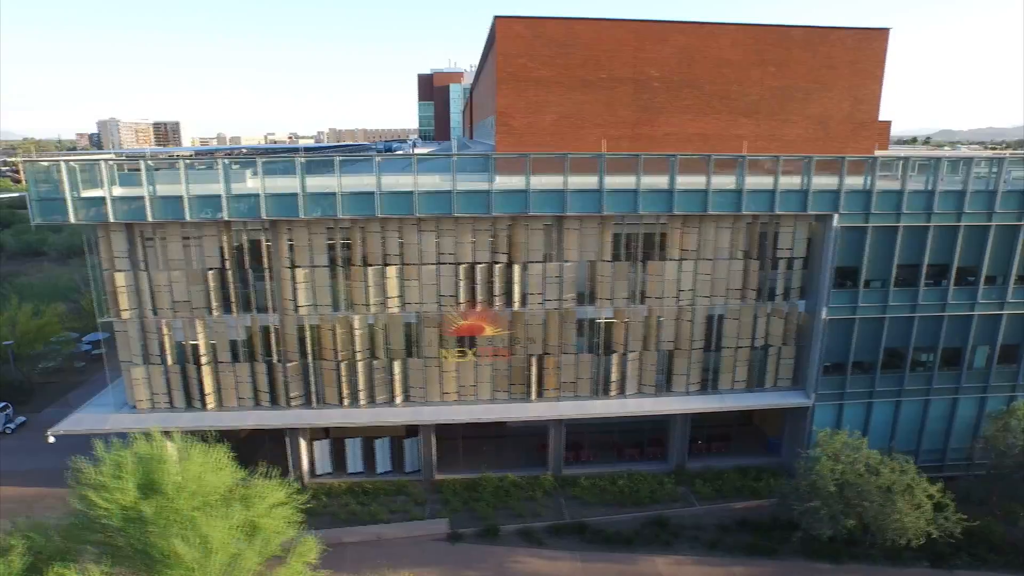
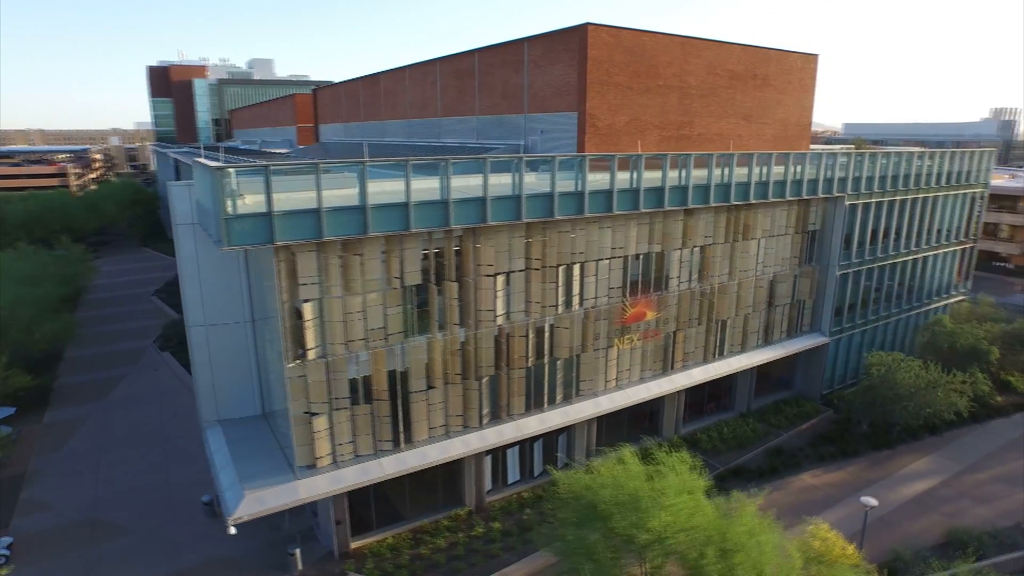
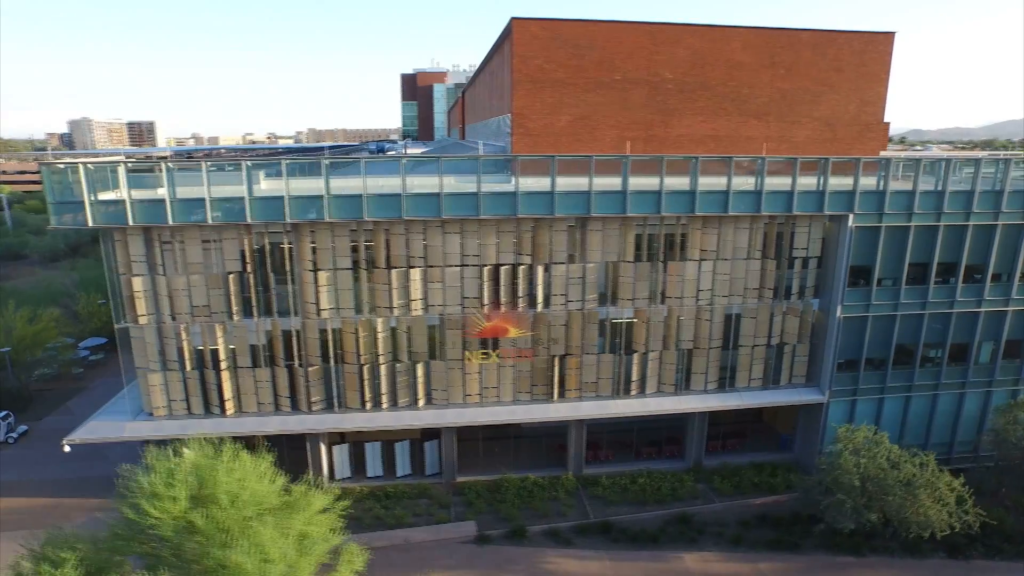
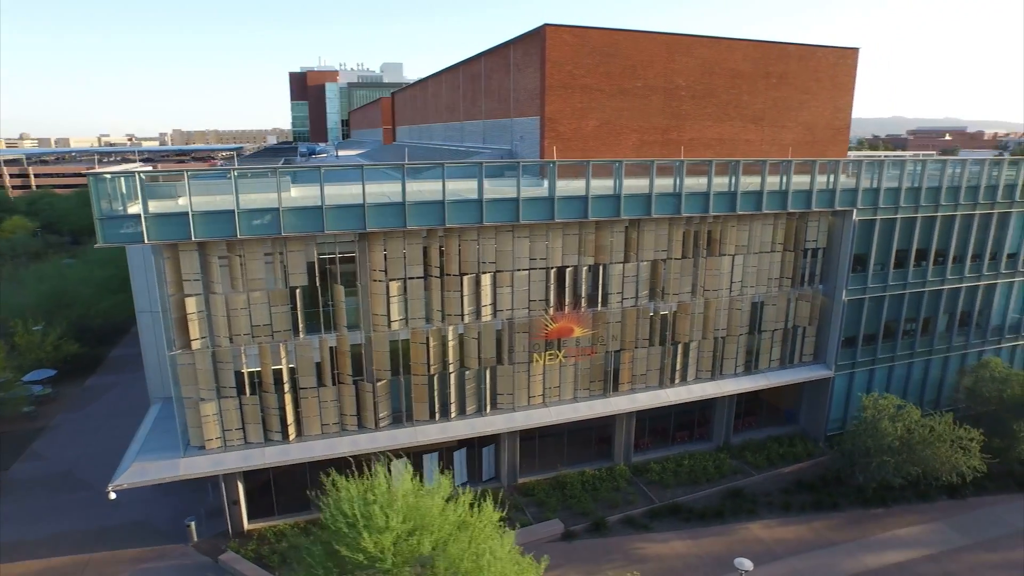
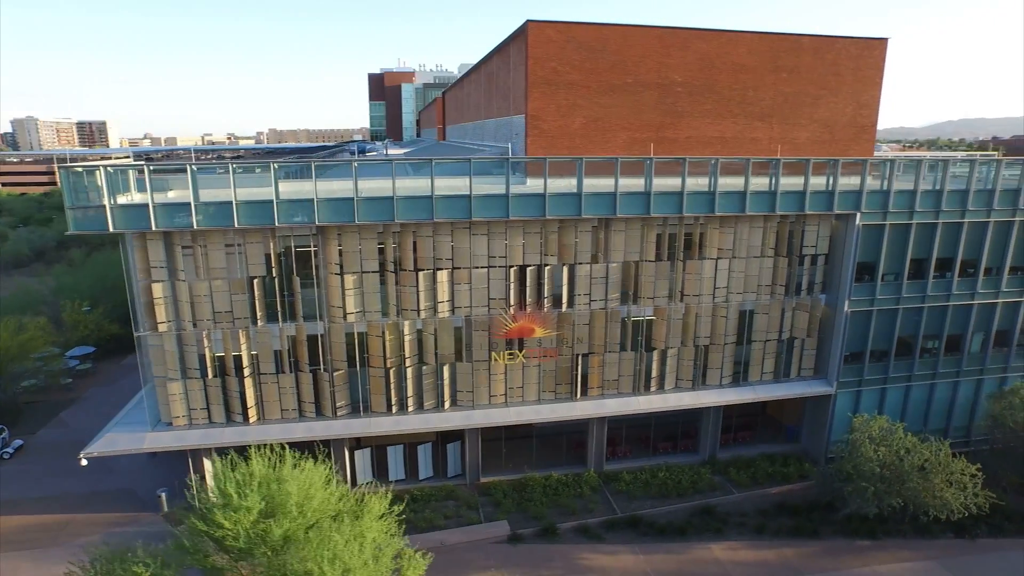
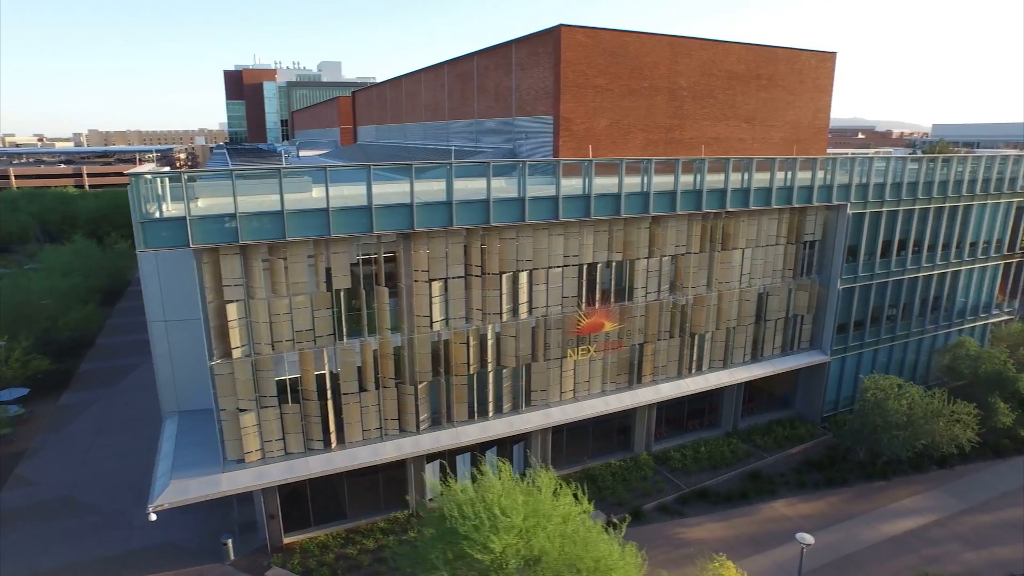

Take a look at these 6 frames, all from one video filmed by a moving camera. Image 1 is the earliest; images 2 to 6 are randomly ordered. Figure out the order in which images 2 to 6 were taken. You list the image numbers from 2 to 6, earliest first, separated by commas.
3, 5, 4, 6, 2
